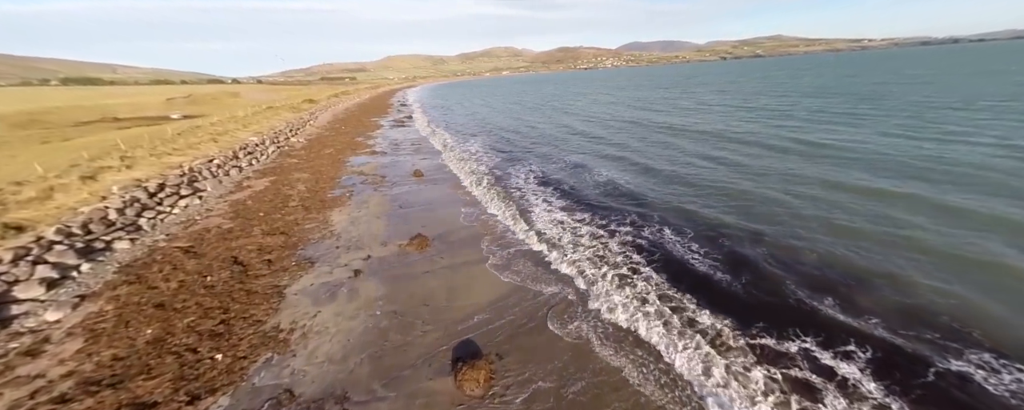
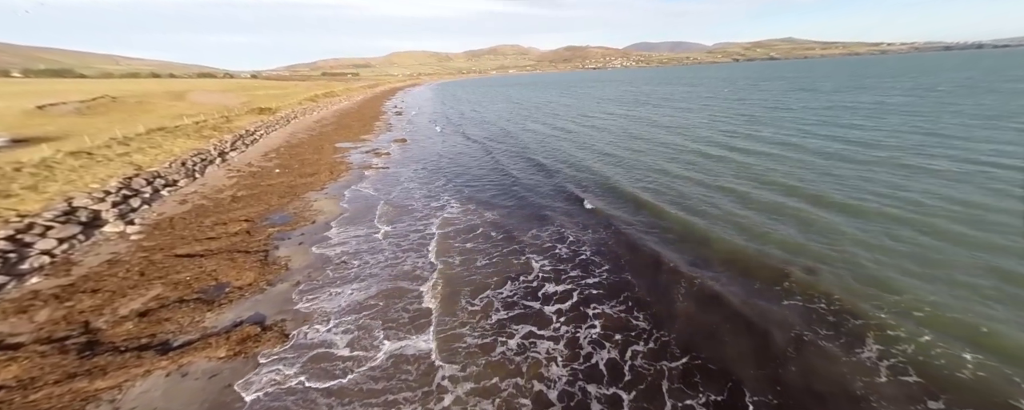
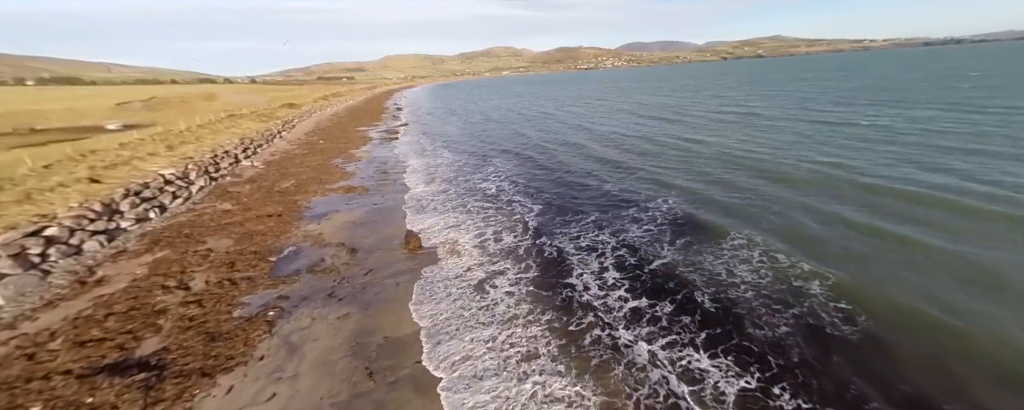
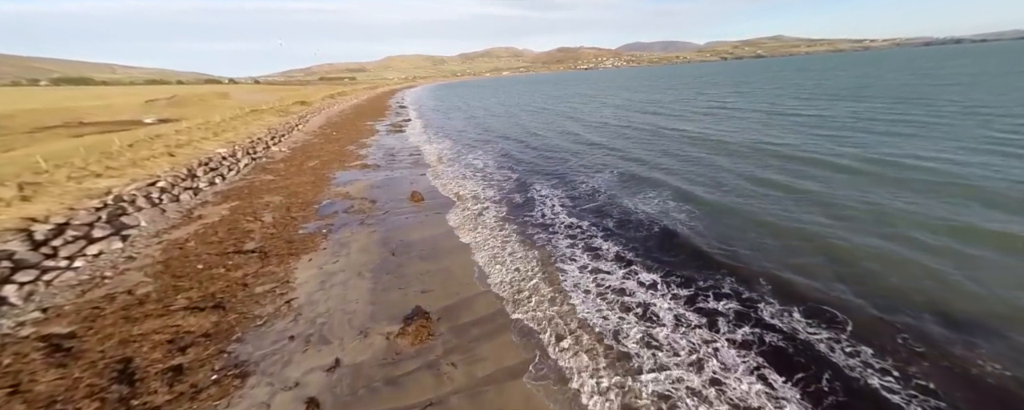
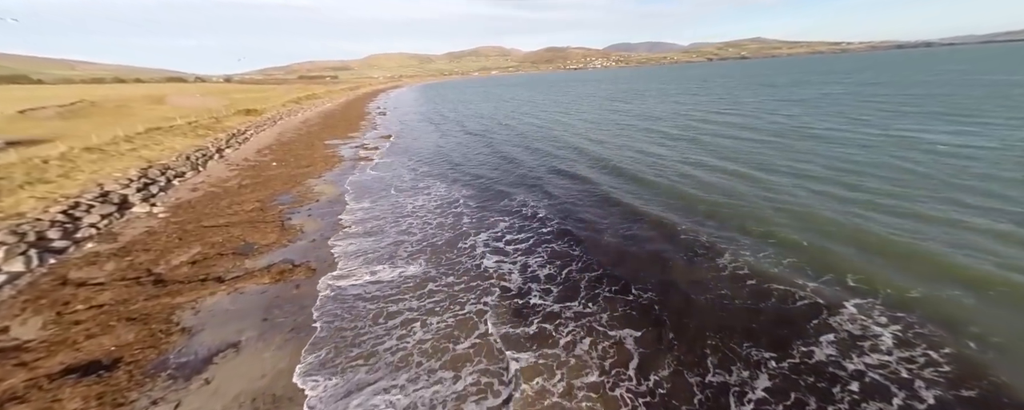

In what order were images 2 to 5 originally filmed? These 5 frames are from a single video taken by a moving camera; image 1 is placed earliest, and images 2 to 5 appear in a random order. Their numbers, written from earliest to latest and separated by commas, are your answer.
4, 3, 5, 2
